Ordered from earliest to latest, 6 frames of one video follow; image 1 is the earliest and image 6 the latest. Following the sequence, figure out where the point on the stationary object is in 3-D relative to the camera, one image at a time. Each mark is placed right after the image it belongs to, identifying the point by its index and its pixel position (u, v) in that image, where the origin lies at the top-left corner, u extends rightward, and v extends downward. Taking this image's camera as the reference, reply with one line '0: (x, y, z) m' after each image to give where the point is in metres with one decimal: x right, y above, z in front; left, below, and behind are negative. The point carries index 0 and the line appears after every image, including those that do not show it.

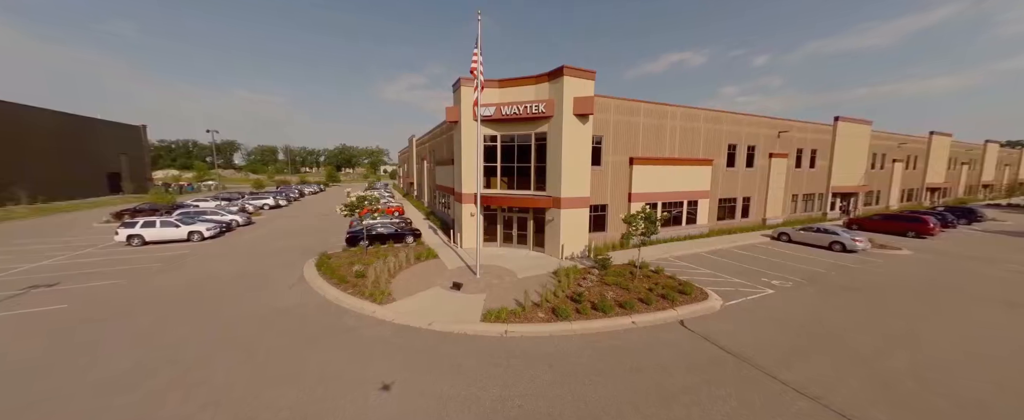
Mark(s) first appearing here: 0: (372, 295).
0: (-5.1, -3.1, +11.2) m
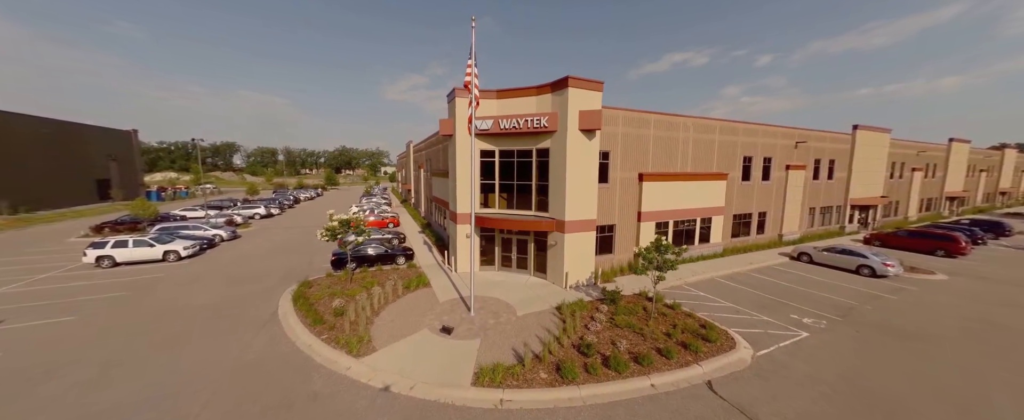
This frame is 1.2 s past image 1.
0: (-5.2, -4.2, +9.7) m
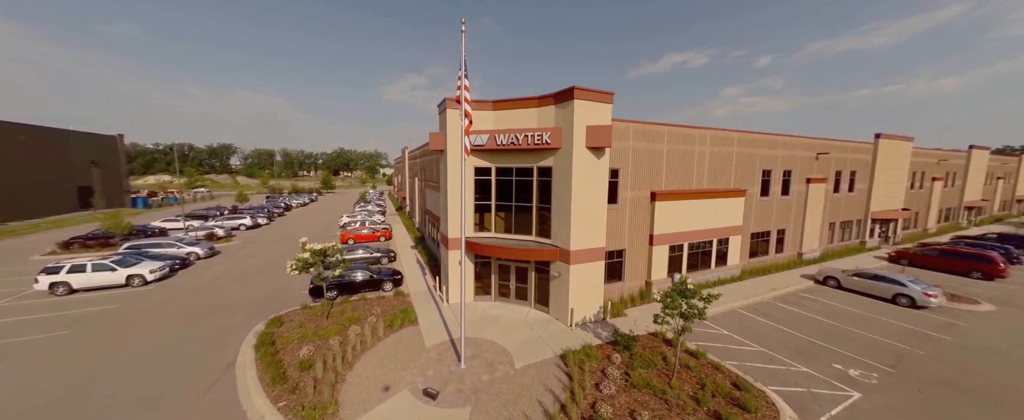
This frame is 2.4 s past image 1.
0: (-5.3, -5.3, +8.0) m
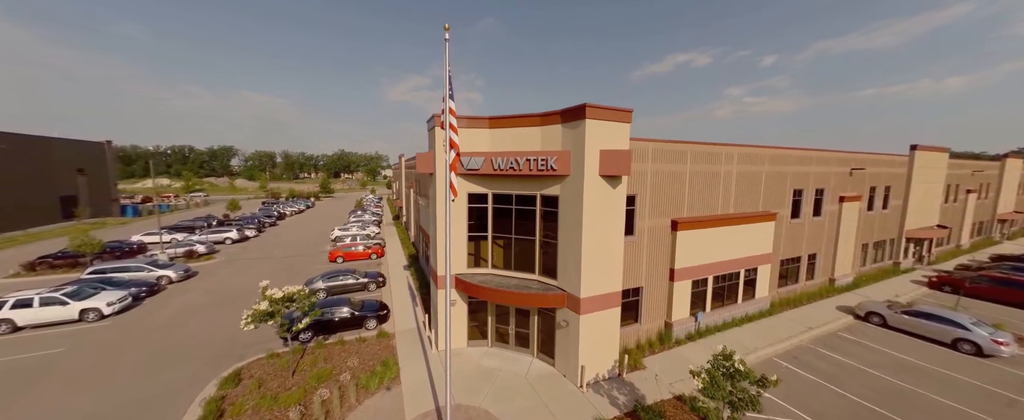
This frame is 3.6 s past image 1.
0: (-5.3, -6.7, +6.0) m
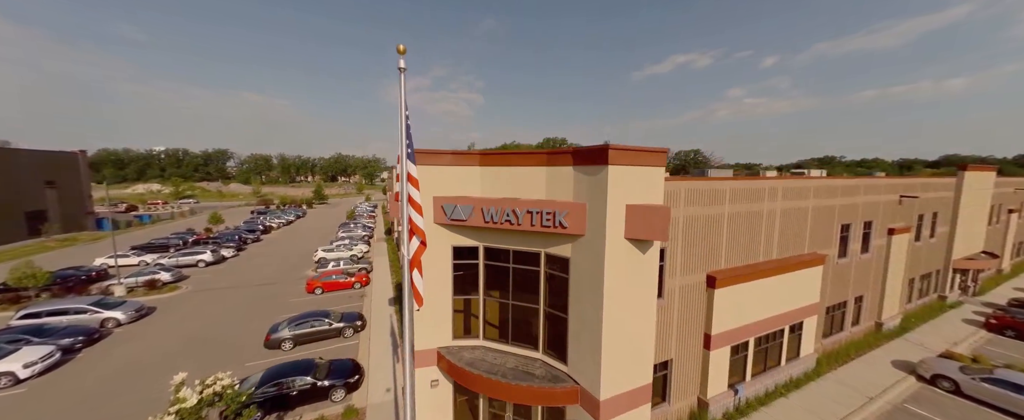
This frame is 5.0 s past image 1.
0: (-5.4, -8.5, +3.4) m
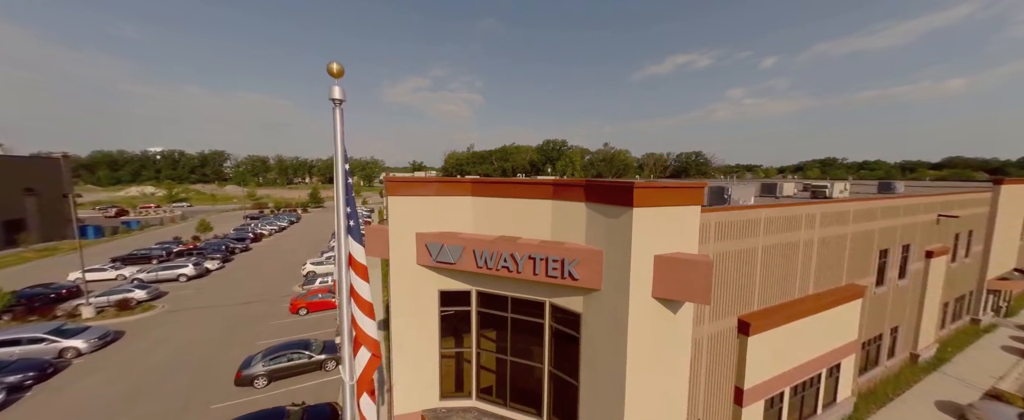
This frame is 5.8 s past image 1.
0: (-5.5, -9.5, +1.8) m
